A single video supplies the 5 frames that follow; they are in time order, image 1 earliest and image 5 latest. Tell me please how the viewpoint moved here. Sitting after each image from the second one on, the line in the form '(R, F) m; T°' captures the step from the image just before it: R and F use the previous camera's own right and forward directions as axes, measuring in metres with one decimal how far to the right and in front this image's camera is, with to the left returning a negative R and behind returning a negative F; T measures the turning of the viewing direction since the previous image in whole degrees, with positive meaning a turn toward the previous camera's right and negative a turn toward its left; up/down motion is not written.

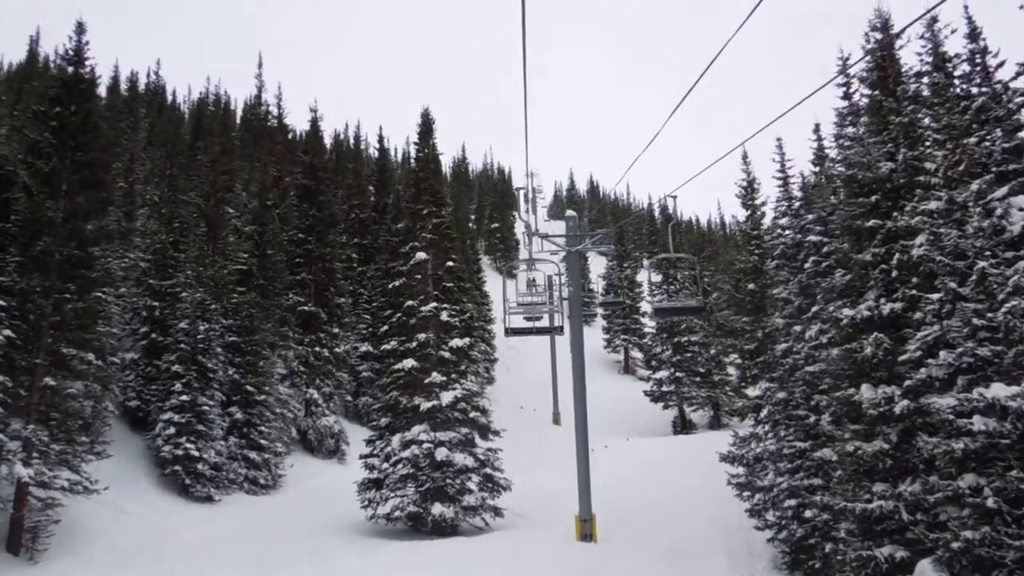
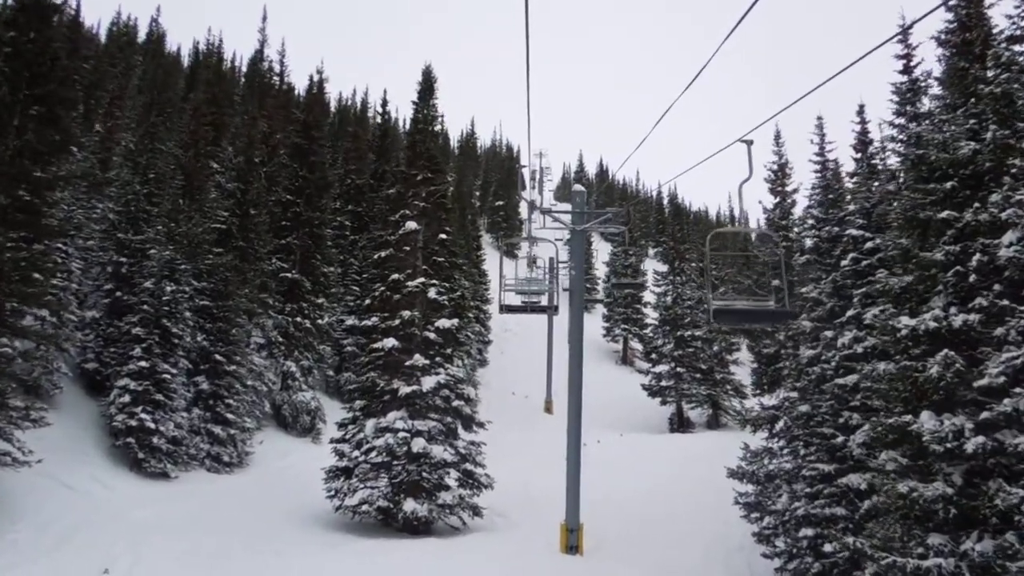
(+0.1, +1.5) m; 0°
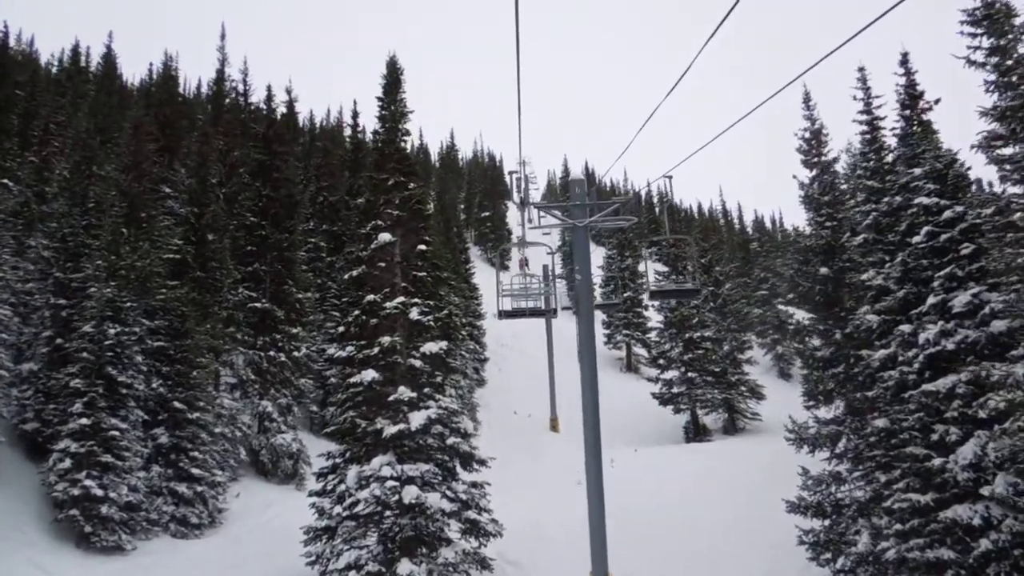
(0.0, +2.0) m; +1°
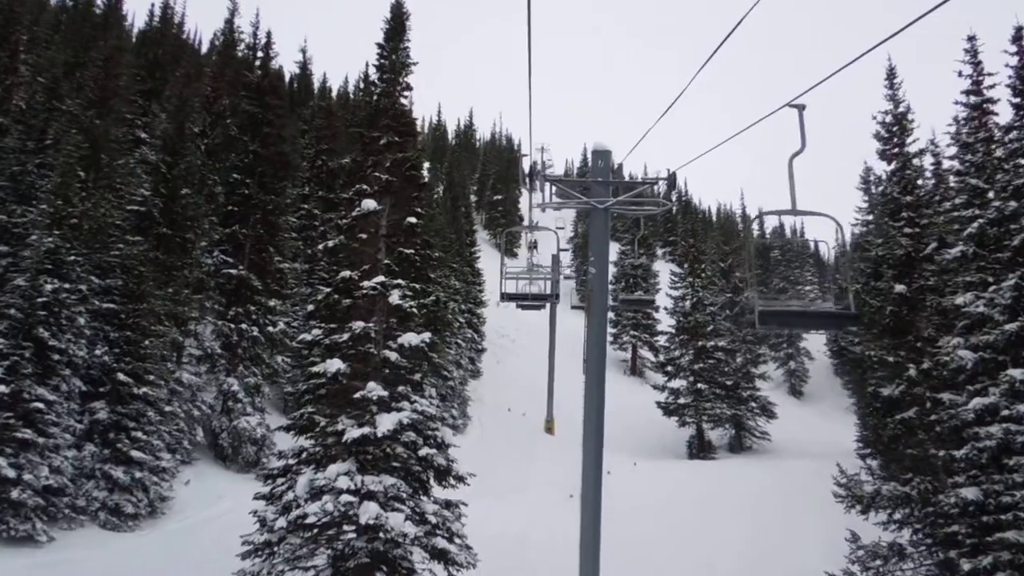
(+0.1, +1.9) m; -1°
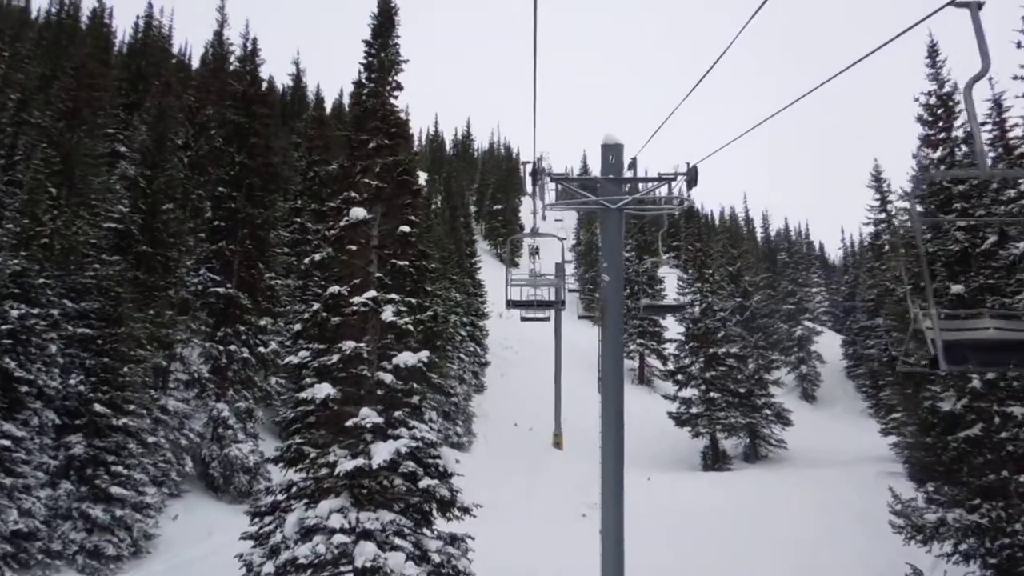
(0.0, +0.9) m; 0°
